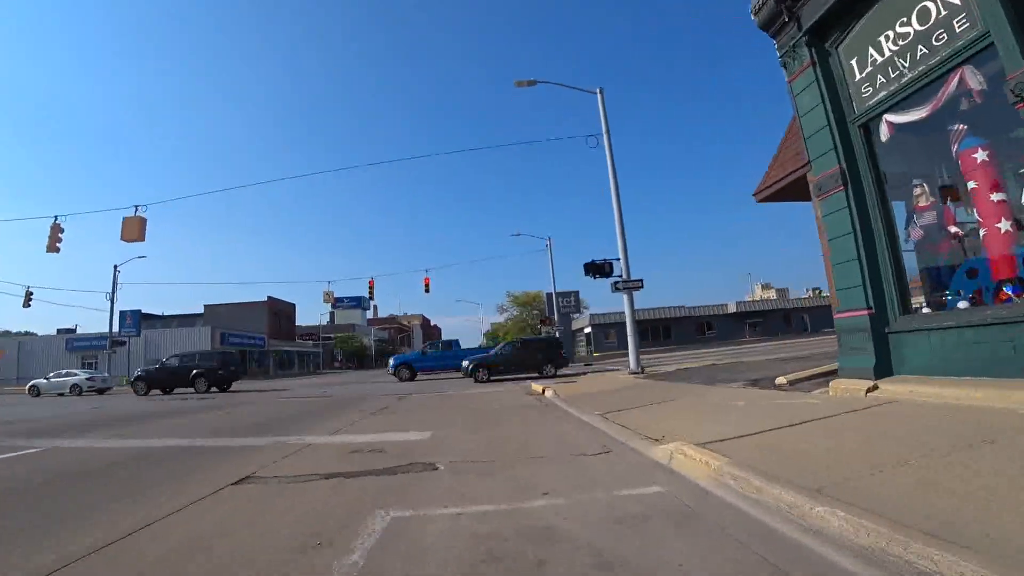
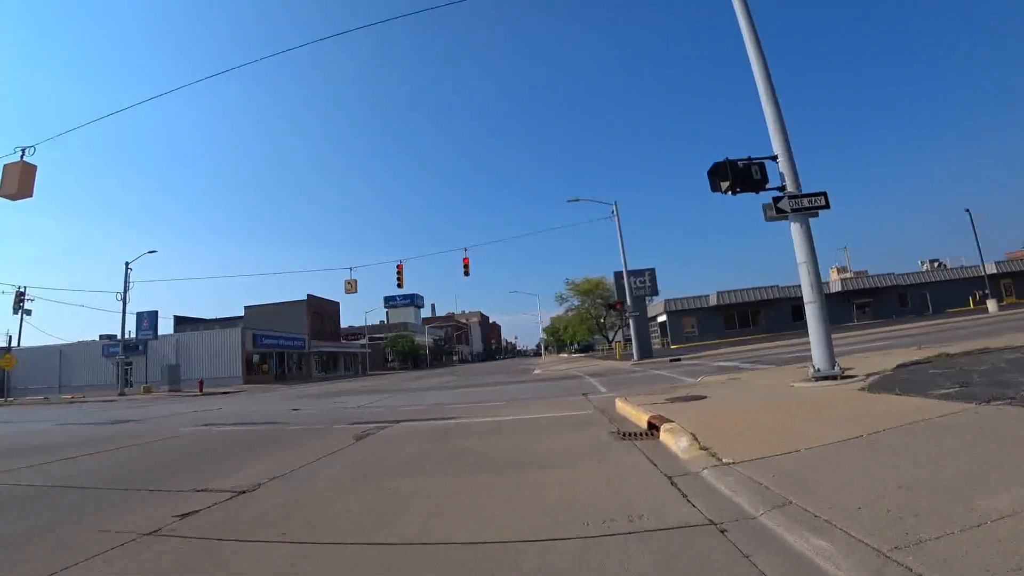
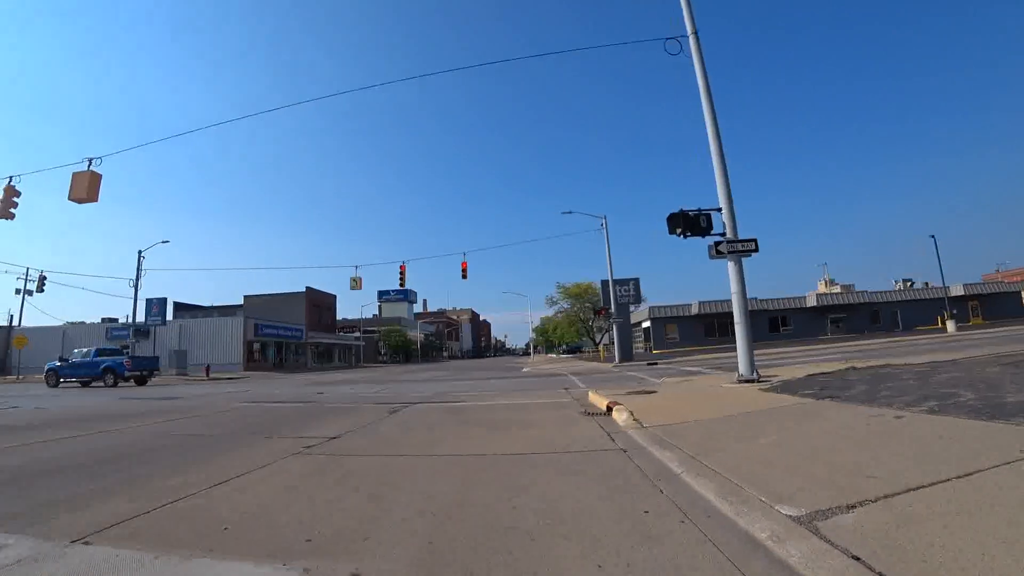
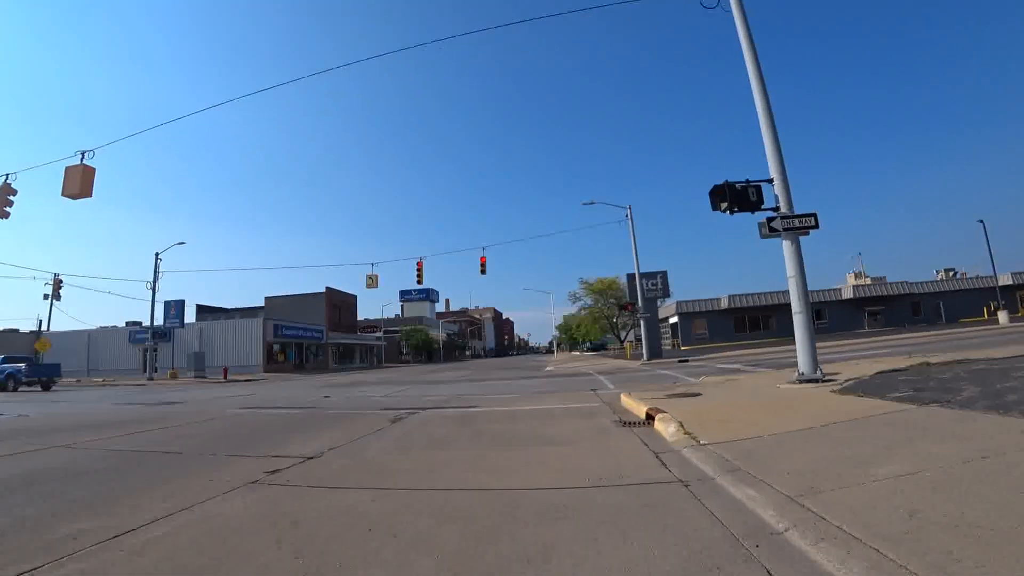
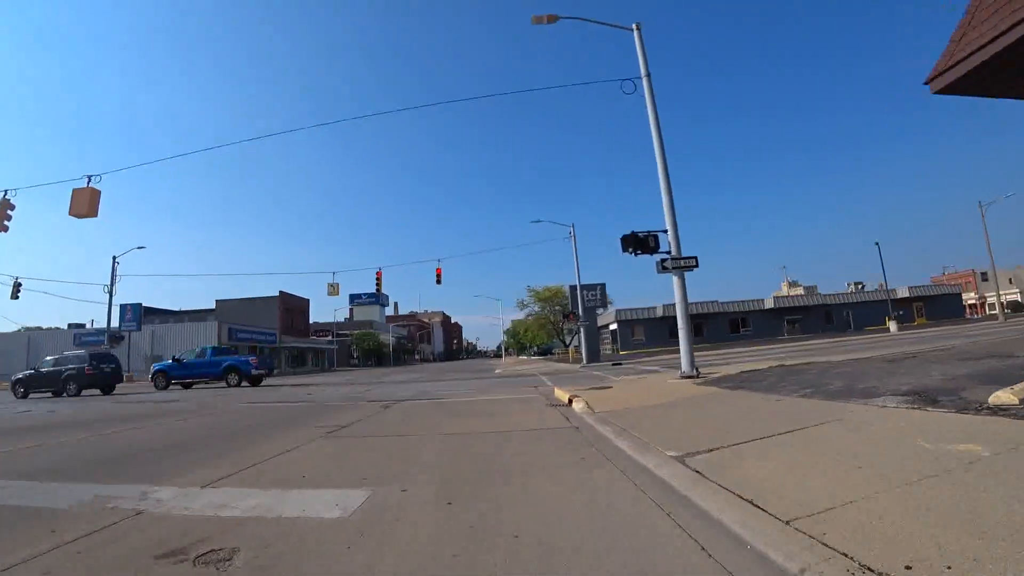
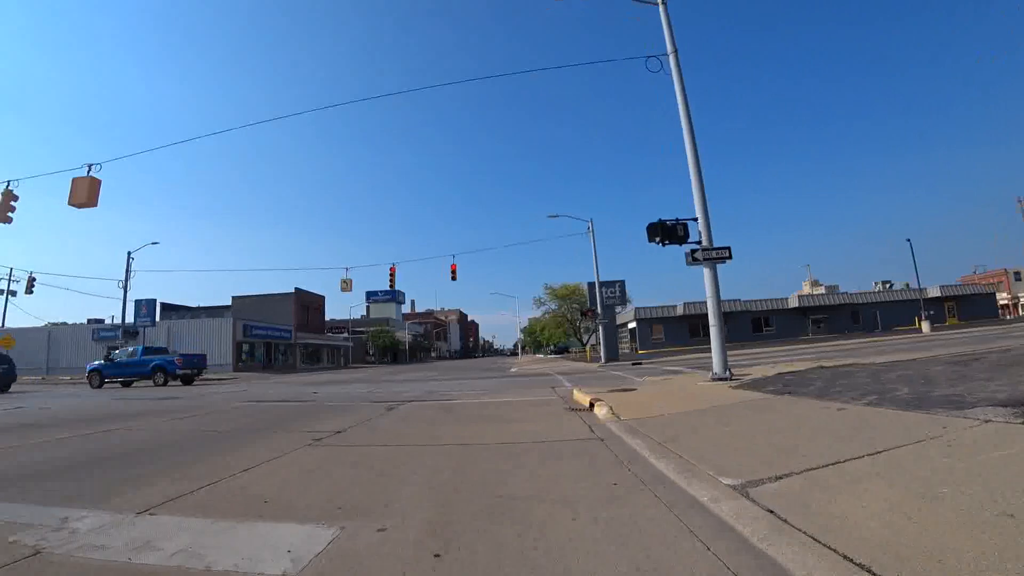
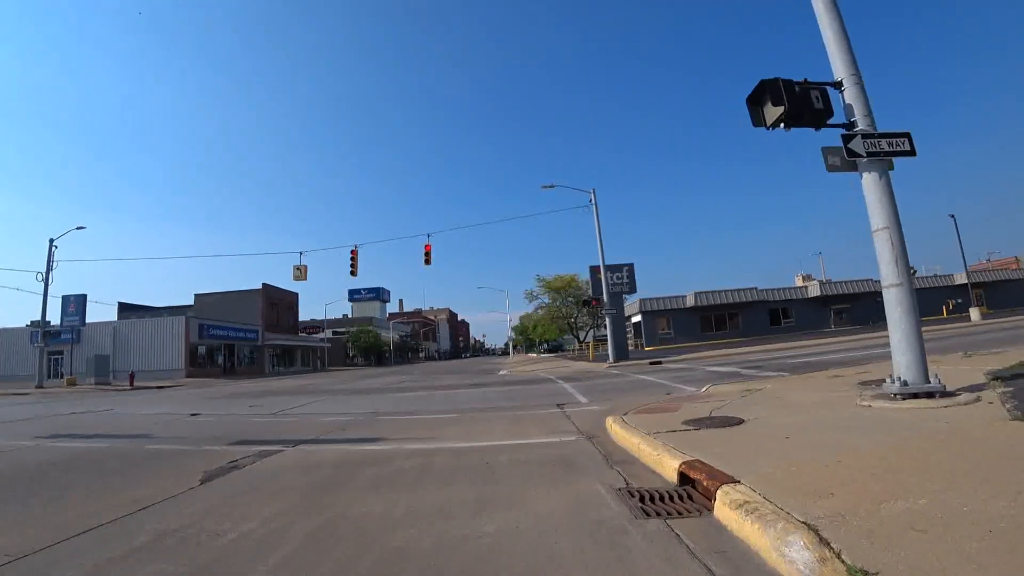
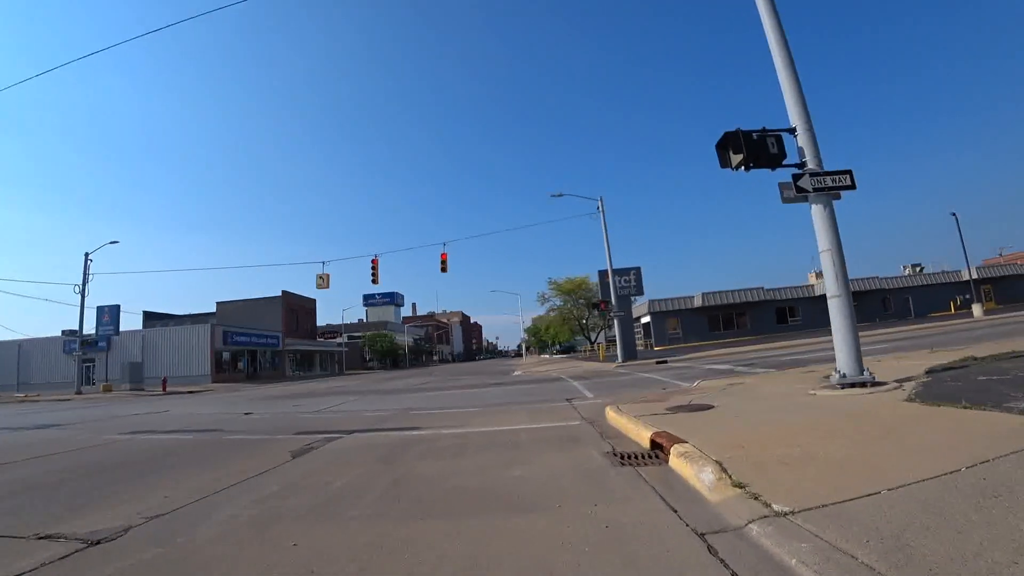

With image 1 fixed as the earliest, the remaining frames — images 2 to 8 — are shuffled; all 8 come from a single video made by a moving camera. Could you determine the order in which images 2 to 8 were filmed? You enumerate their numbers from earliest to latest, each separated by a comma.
5, 6, 3, 4, 2, 8, 7
